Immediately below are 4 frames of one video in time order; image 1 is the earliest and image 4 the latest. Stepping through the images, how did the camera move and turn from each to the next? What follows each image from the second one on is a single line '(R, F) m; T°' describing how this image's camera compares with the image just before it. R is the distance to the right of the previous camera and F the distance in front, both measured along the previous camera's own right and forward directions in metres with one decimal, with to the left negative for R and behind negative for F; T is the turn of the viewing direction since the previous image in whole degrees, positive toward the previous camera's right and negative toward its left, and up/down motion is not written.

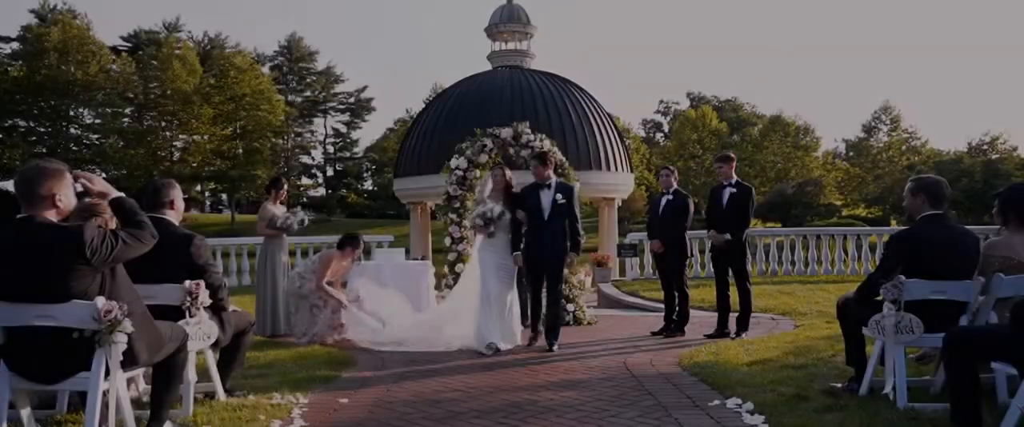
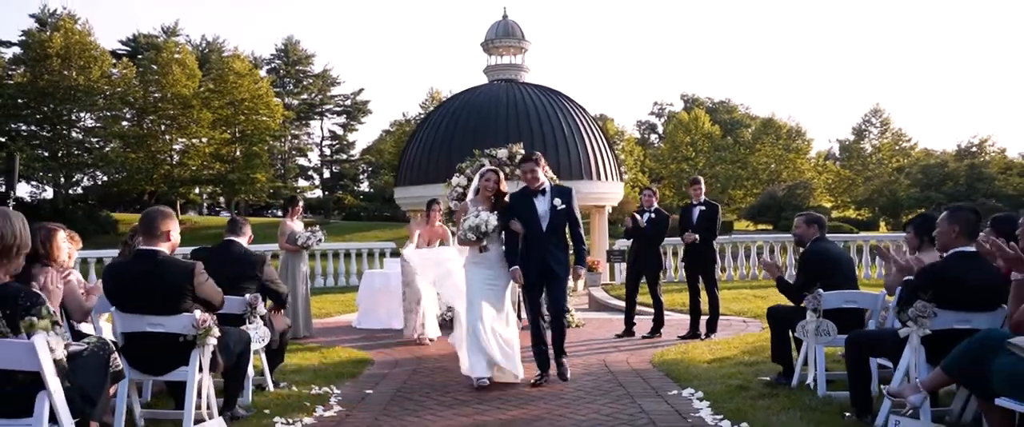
(0.0, -1.0) m; 0°
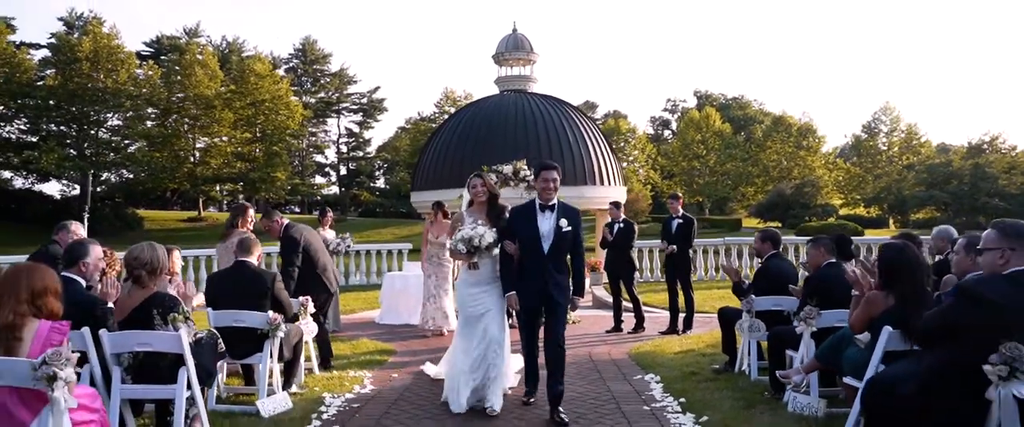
(+0.2, -1.4) m; -1°
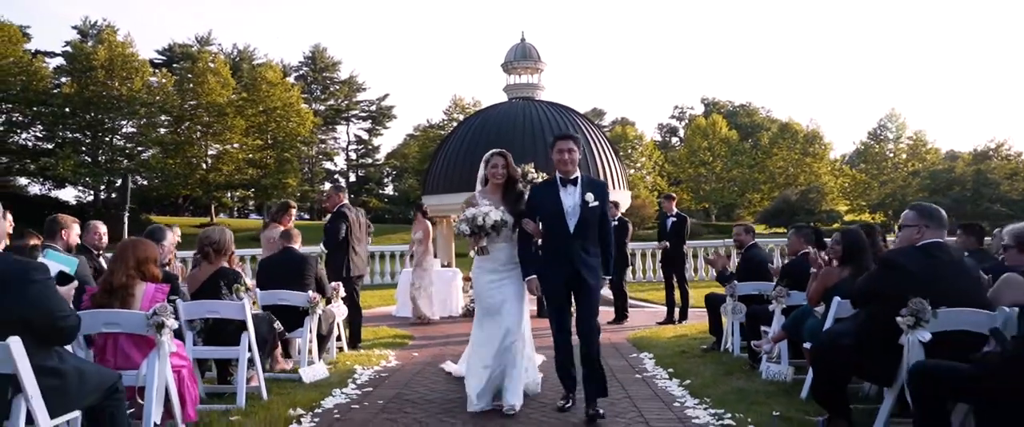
(0.0, -0.8) m; -1°
